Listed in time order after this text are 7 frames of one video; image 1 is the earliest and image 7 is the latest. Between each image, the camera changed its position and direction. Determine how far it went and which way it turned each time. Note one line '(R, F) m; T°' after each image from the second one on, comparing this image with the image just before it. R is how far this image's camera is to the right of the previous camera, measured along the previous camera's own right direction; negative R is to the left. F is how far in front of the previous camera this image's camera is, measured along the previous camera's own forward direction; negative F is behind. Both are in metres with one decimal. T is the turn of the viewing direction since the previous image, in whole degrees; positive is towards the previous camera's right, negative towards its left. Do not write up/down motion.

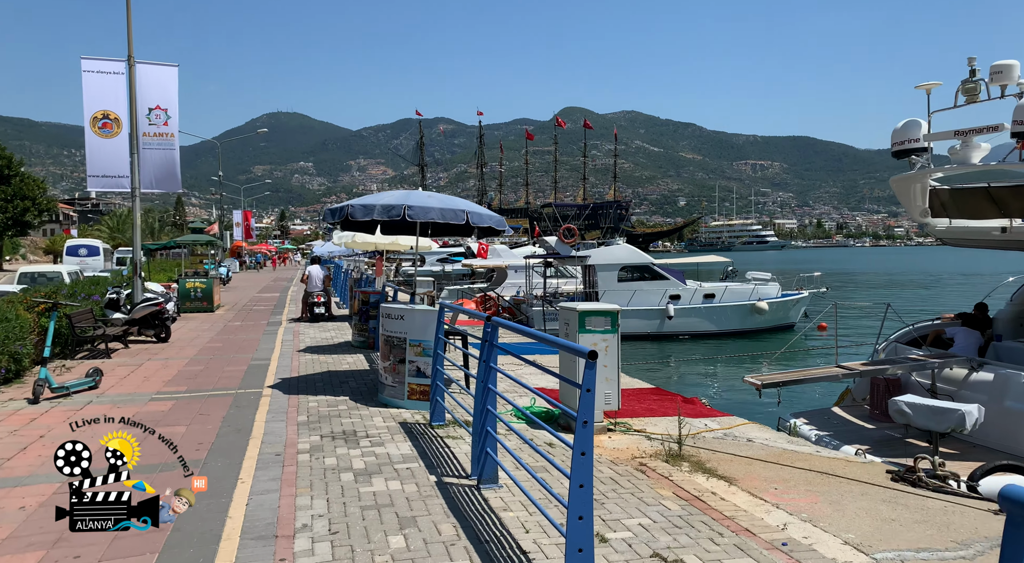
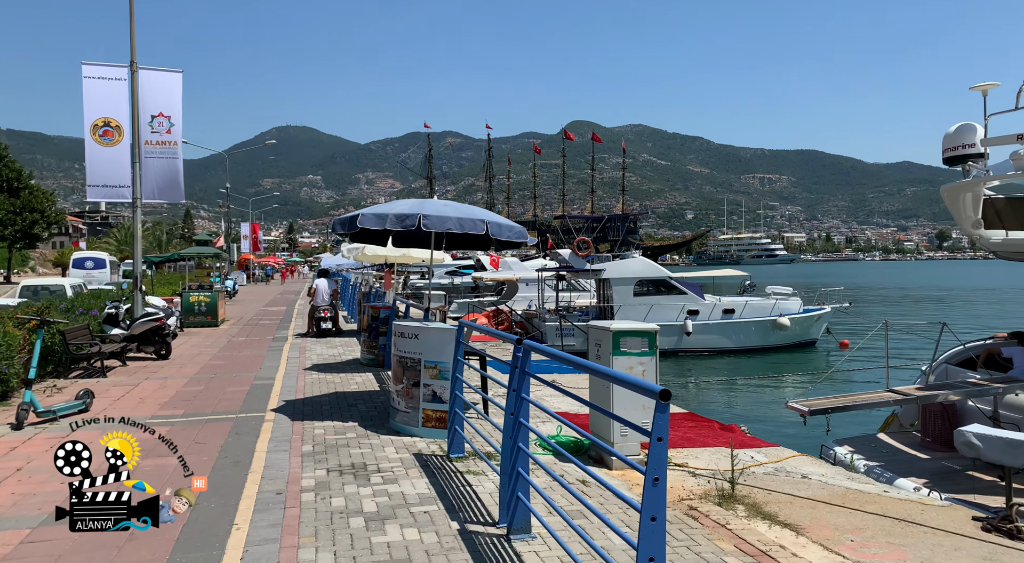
(-0.2, +0.7) m; -1°
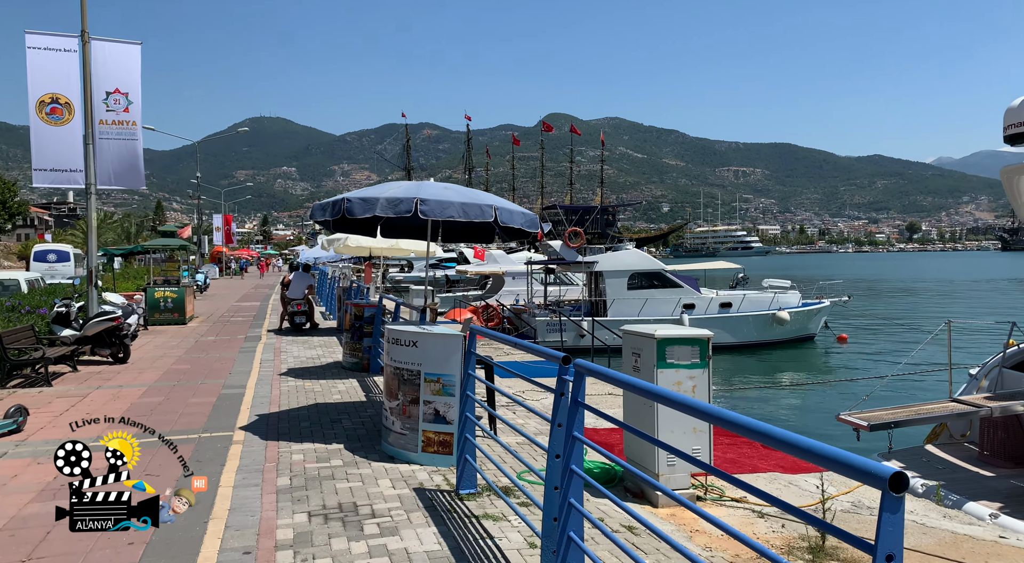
(-0.4, +1.3) m; +2°
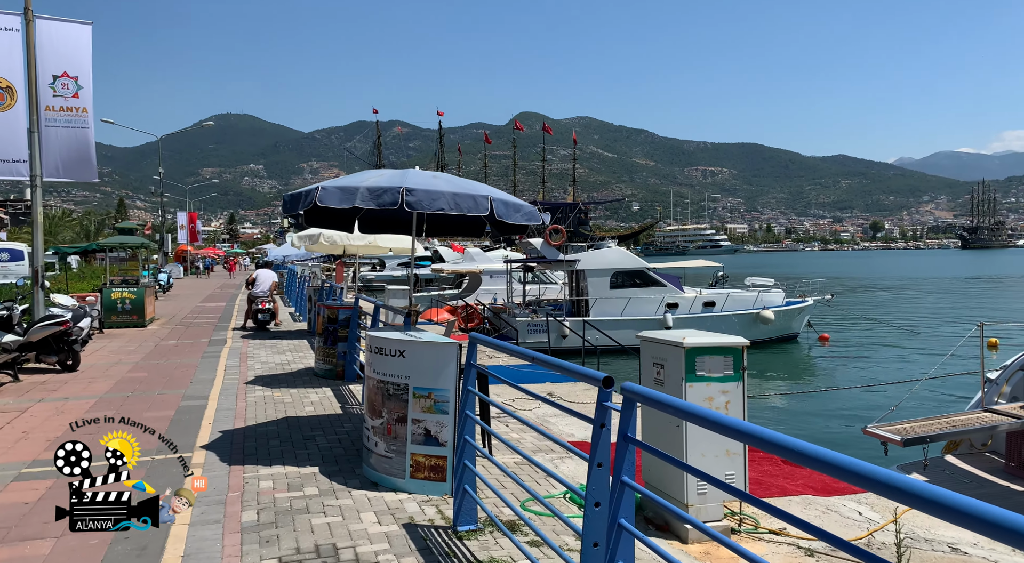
(-0.2, +0.8) m; +2°
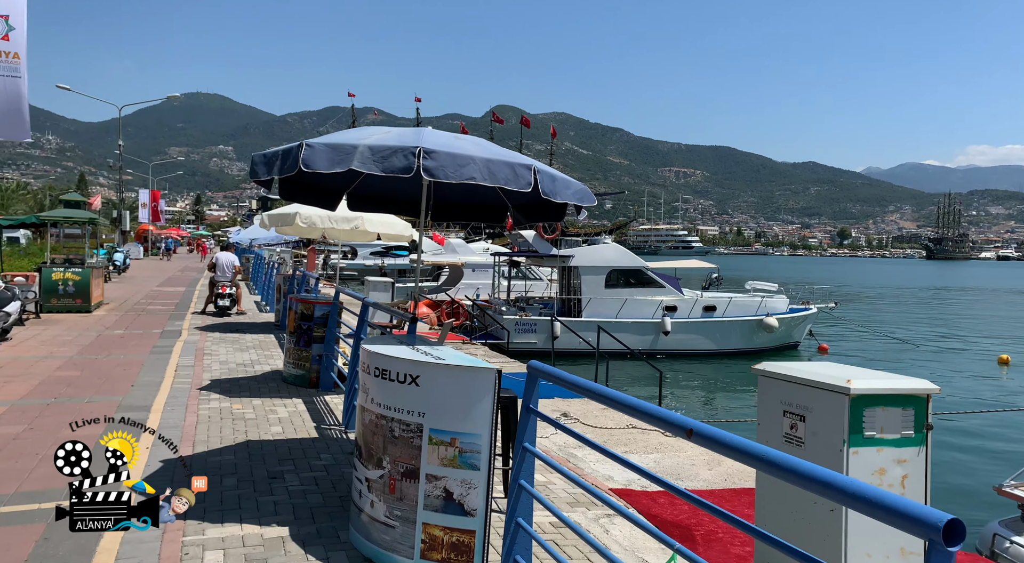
(-0.5, +1.8) m; +2°
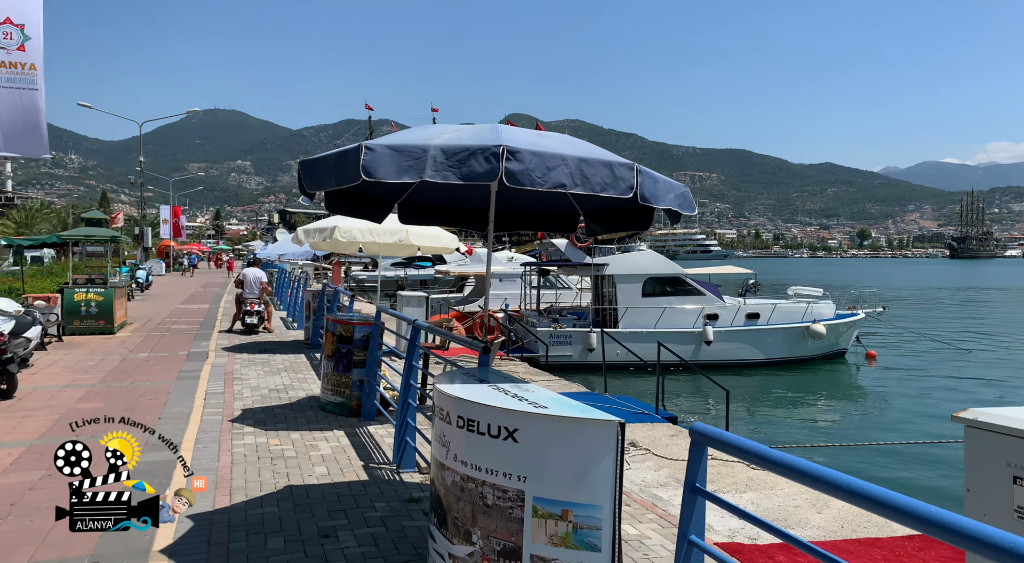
(-0.5, +0.8) m; -1°
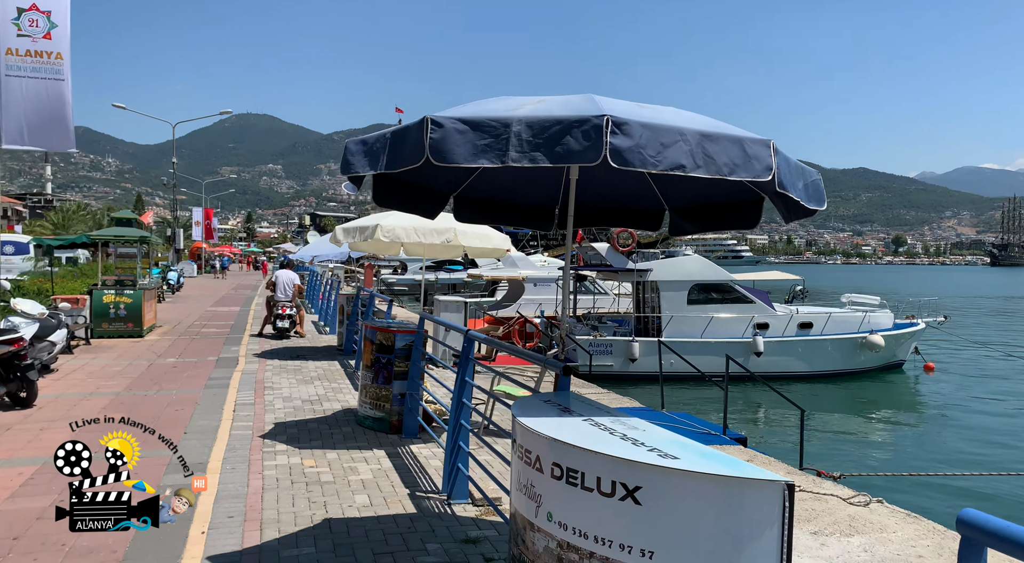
(-0.3, +0.8) m; -2°
